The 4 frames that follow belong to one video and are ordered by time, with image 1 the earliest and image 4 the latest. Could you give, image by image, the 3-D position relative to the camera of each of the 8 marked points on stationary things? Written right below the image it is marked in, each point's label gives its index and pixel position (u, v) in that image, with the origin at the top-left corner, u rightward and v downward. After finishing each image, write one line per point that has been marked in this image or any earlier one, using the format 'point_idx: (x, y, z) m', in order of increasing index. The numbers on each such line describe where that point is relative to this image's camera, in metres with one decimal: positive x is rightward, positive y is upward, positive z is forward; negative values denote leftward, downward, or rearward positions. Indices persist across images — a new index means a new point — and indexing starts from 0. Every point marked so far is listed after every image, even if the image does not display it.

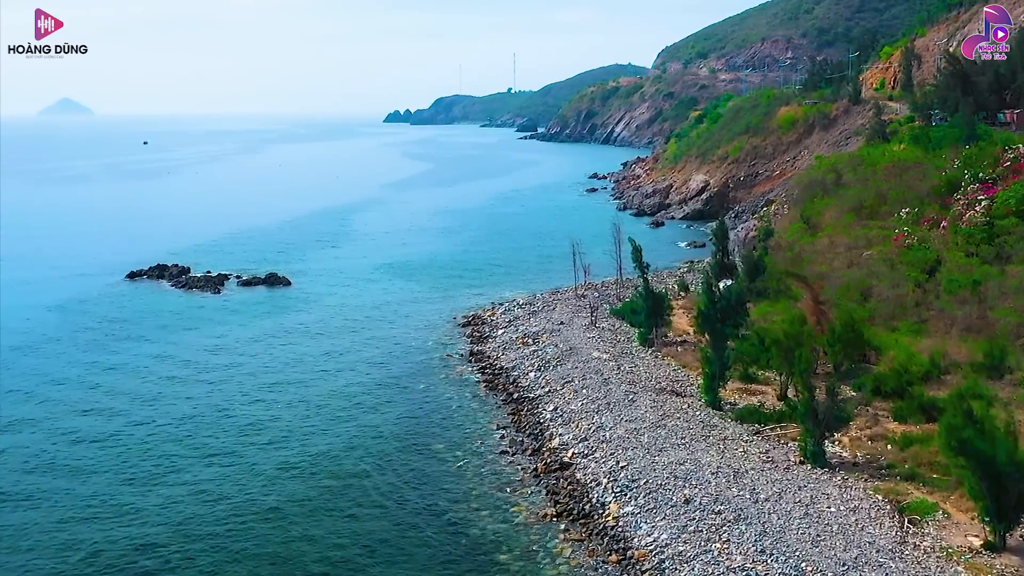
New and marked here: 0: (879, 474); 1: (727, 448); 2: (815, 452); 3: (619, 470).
0: (+8.3, -4.2, +18.4) m
1: (+5.2, -3.9, +19.7) m
2: (+7.0, -3.8, +18.7) m
3: (+2.6, -4.3, +19.2) m
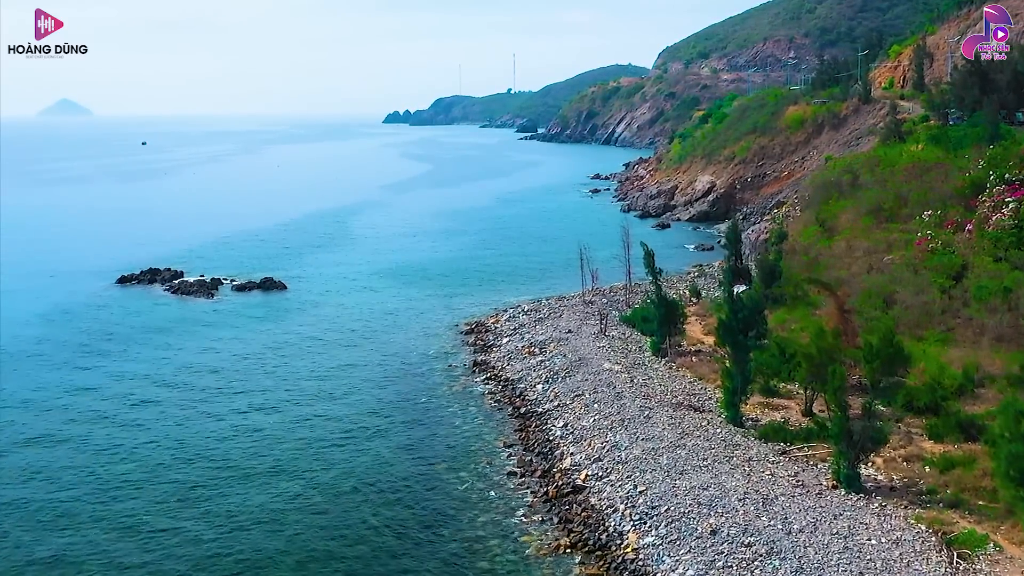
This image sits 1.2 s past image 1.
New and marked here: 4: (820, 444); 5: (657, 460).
0: (+8.5, -4.4, +16.9) m
1: (+5.4, -4.1, +18.3) m
2: (+7.2, -4.0, +17.3) m
3: (+2.8, -4.5, +17.8) m
4: (+7.4, -3.7, +19.4) m
5: (+3.4, -4.1, +19.1) m
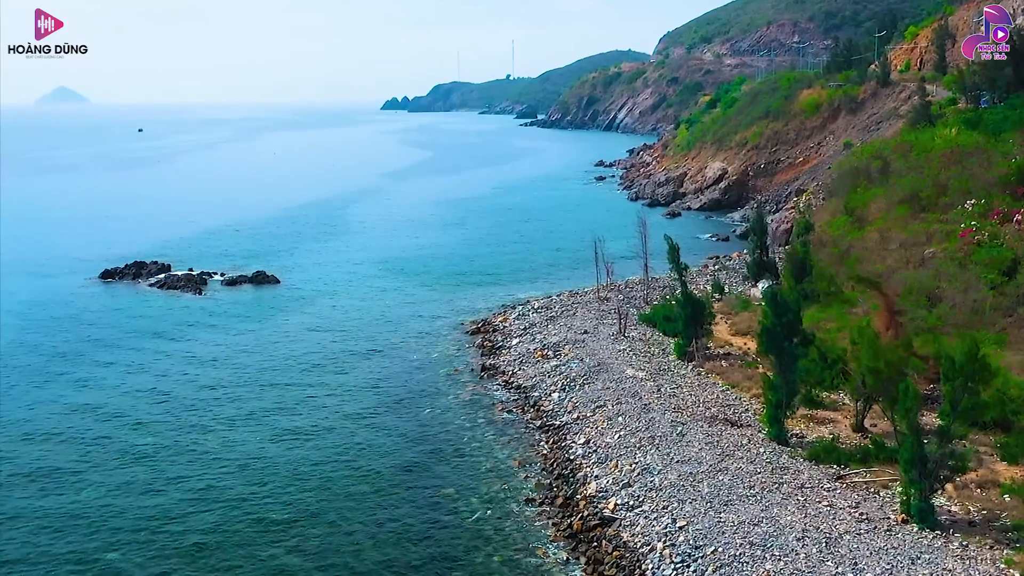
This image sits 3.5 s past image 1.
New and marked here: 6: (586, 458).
0: (+8.9, -4.5, +14.6) m
1: (+5.8, -4.2, +16.0) m
2: (+7.6, -4.1, +14.9) m
3: (+3.1, -4.6, +15.4) m
4: (+7.8, -3.8, +17.1) m
5: (+3.8, -4.1, +16.7) m
6: (+1.7, -4.0, +19.0) m
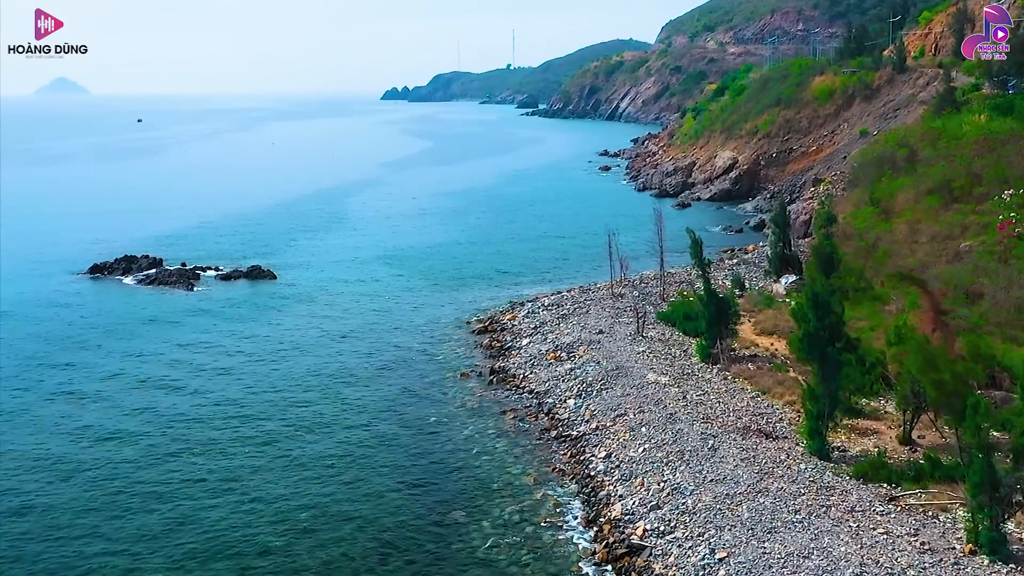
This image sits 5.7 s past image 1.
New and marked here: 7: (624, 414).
0: (+9.2, -4.5, +12.9) m
1: (+6.1, -4.2, +14.3) m
2: (+7.9, -4.1, +13.3) m
3: (+3.5, -4.6, +13.8) m
4: (+8.1, -3.8, +15.4) m
5: (+4.1, -4.1, +15.0) m
6: (+2.1, -4.0, +17.4) m
7: (+2.7, -3.1, +19.9) m
